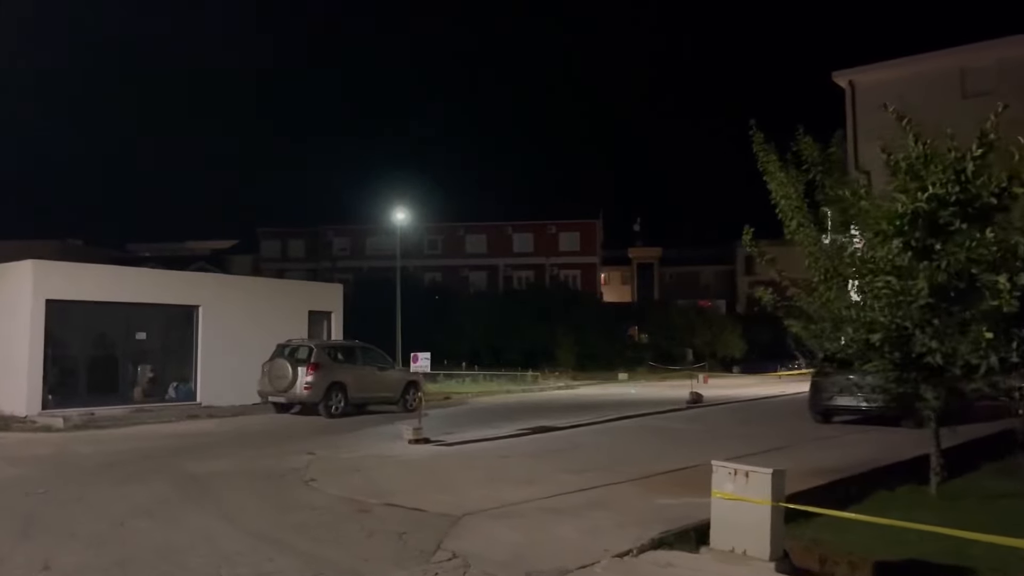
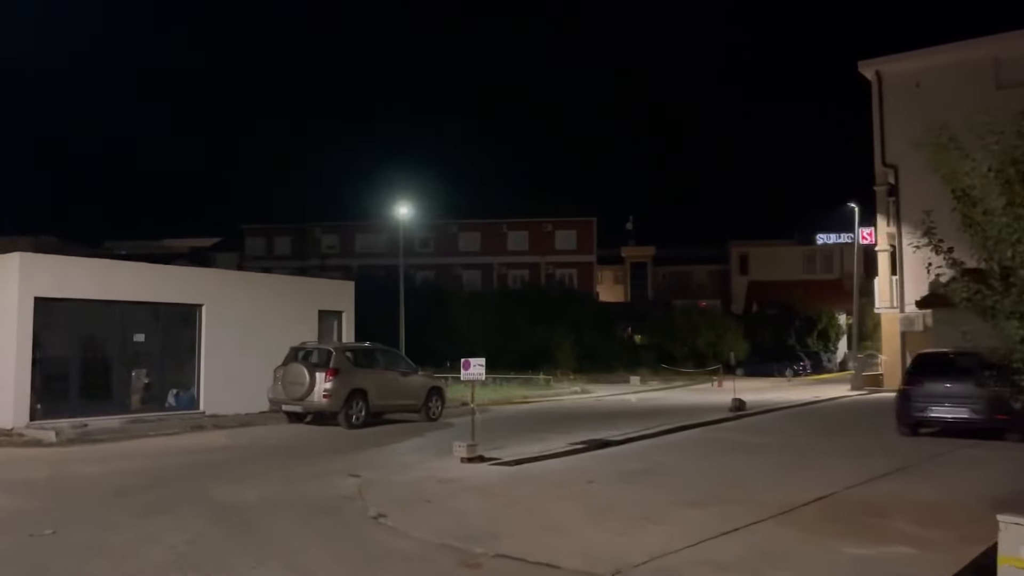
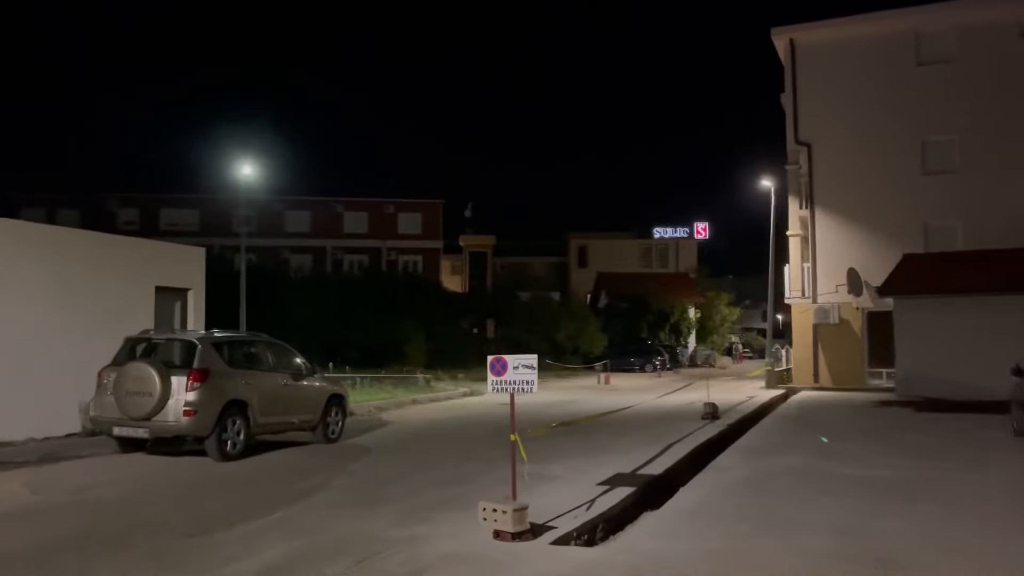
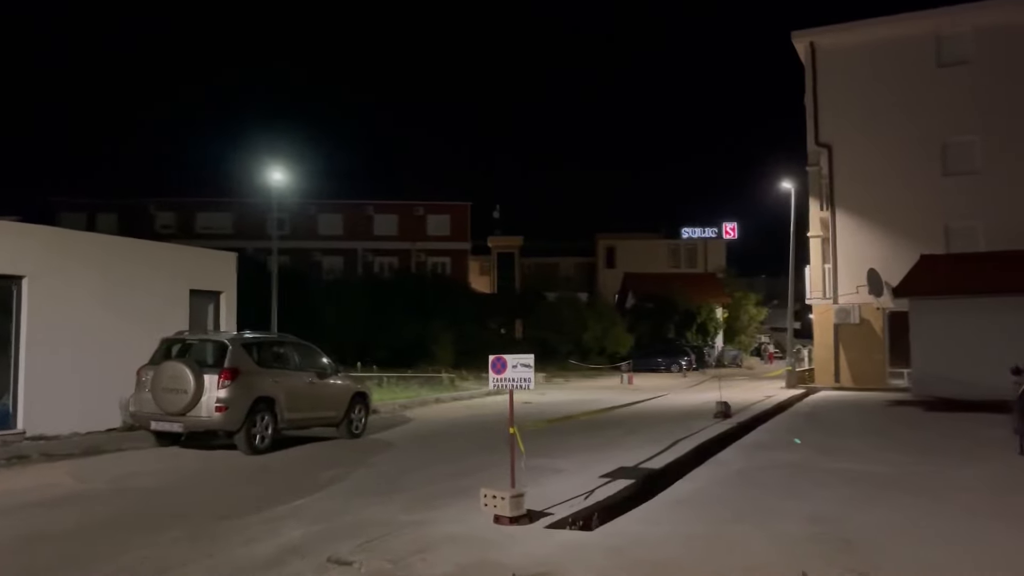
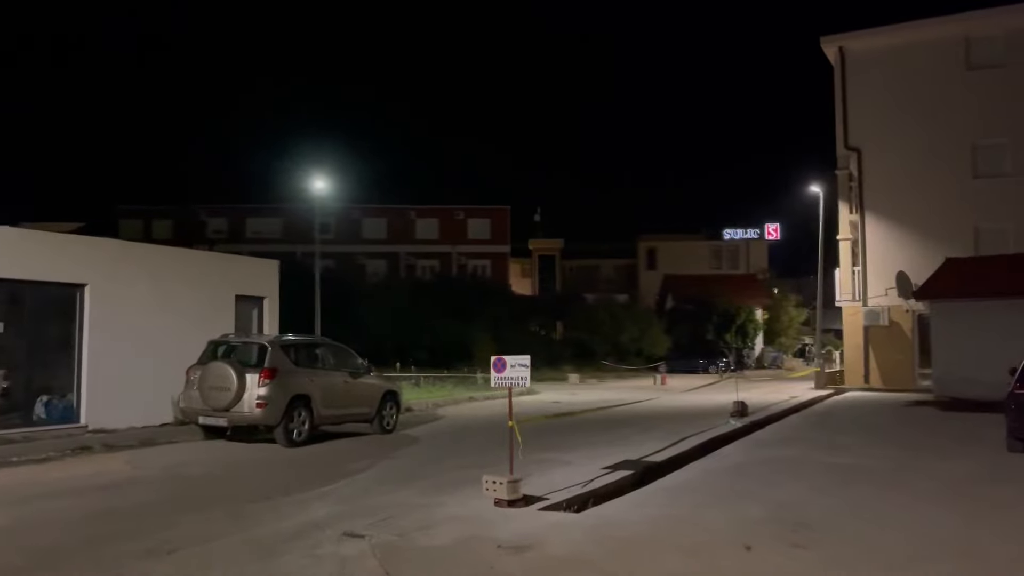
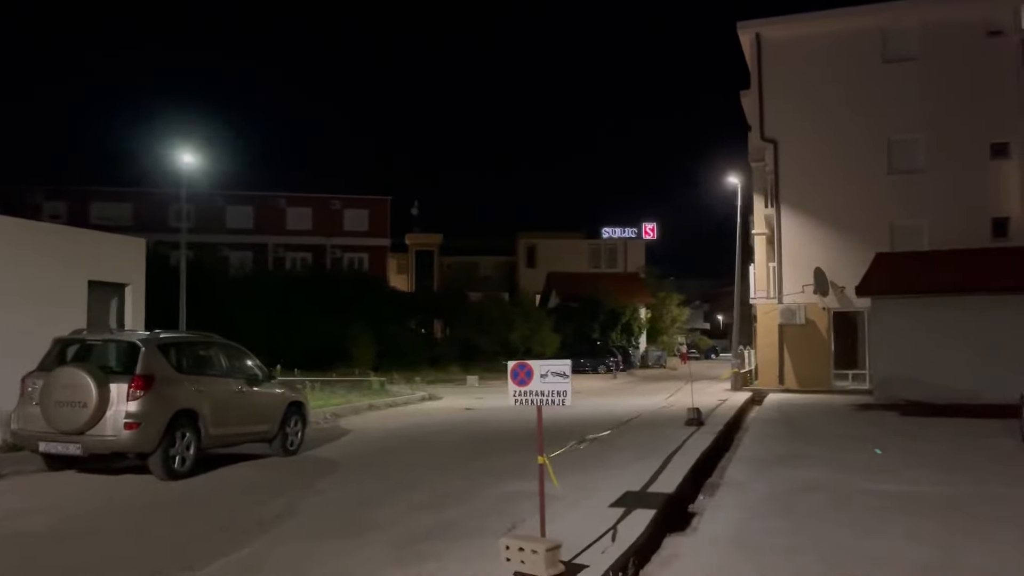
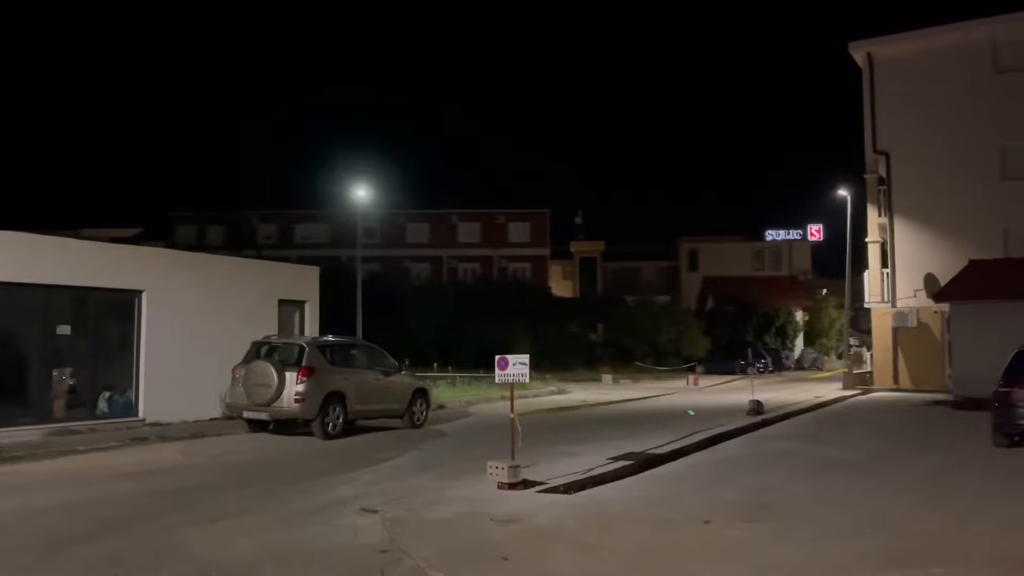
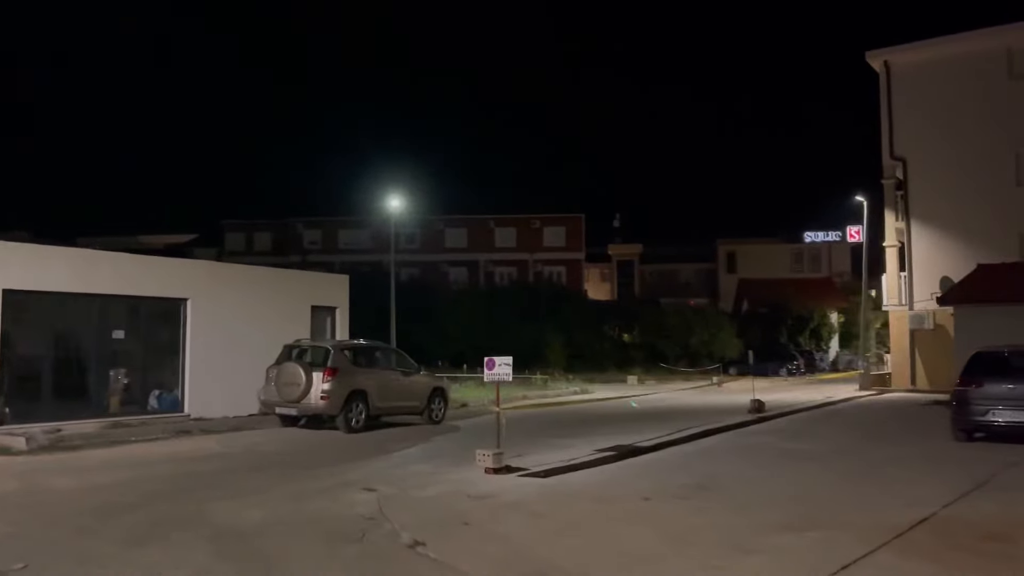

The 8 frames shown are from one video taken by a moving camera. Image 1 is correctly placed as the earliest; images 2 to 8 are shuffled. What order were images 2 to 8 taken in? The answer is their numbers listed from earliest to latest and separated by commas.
2, 8, 7, 5, 4, 3, 6
